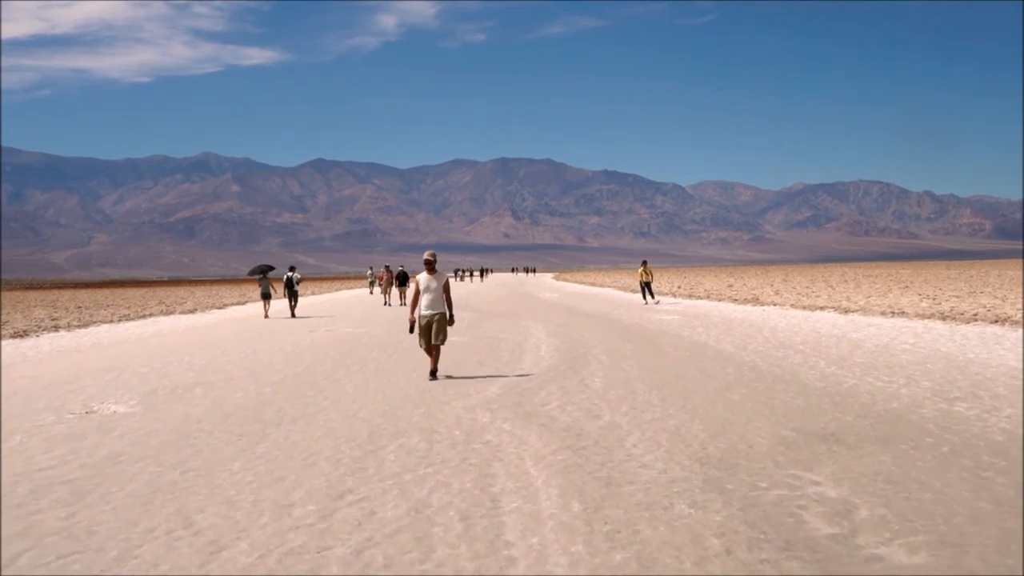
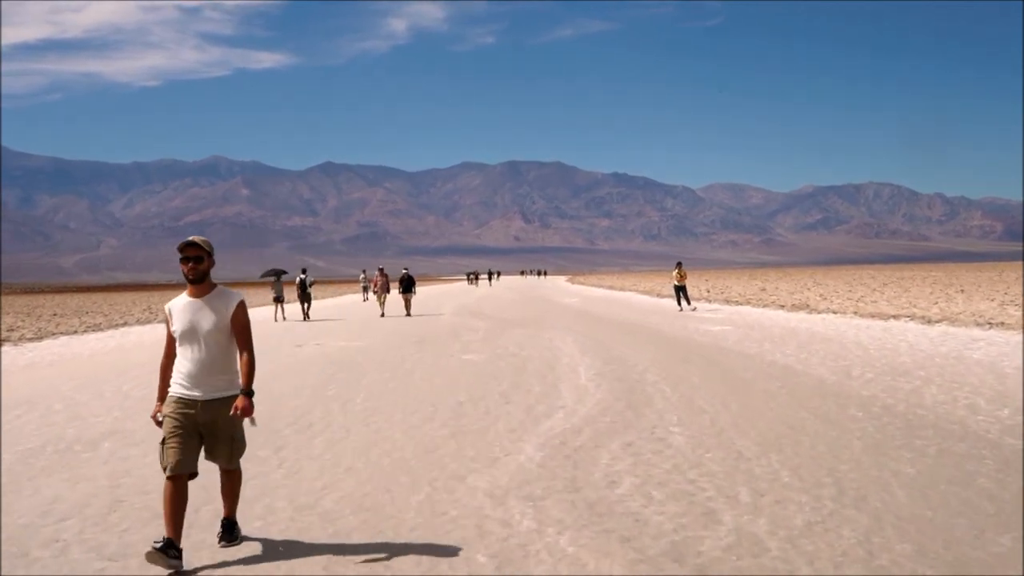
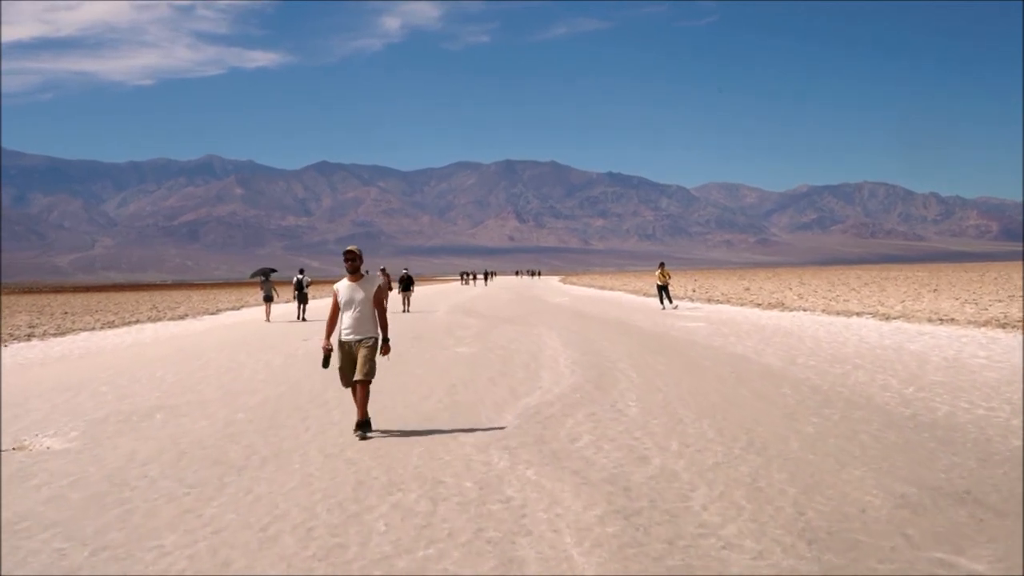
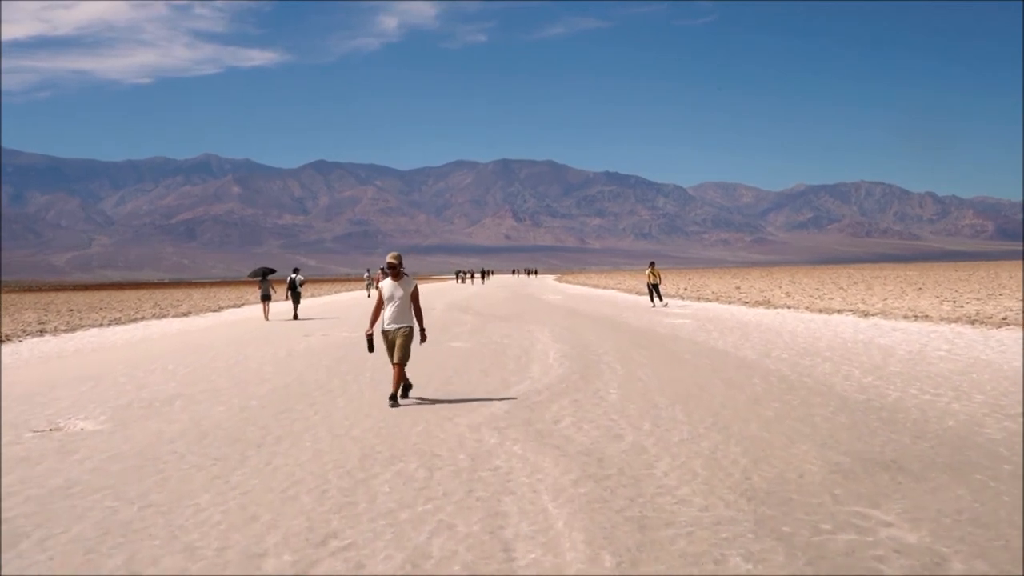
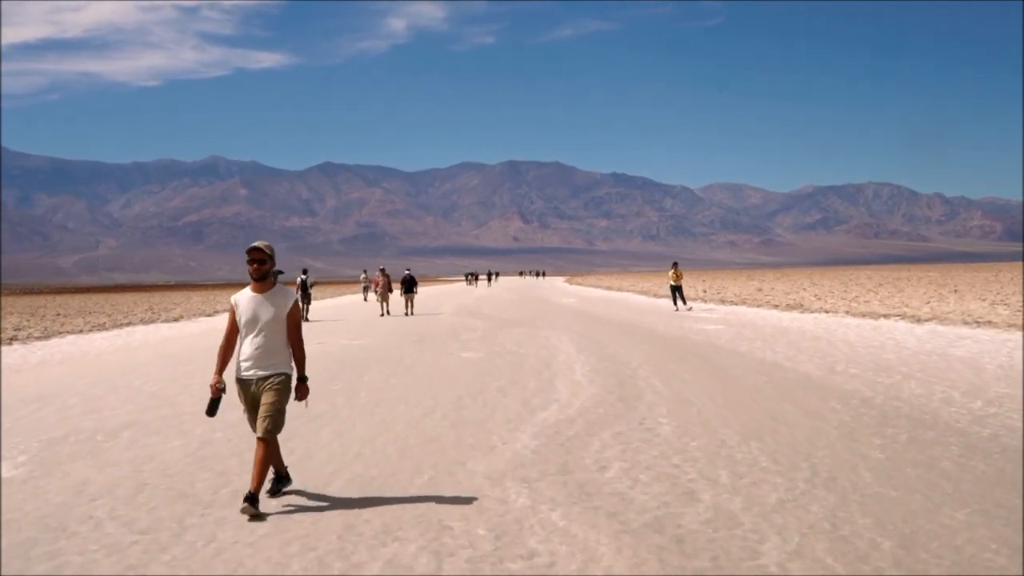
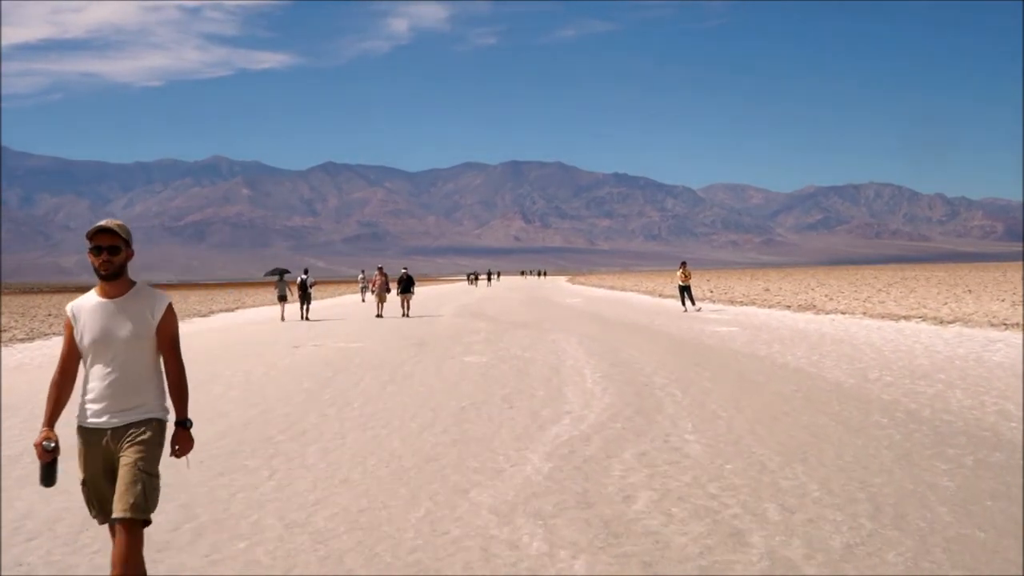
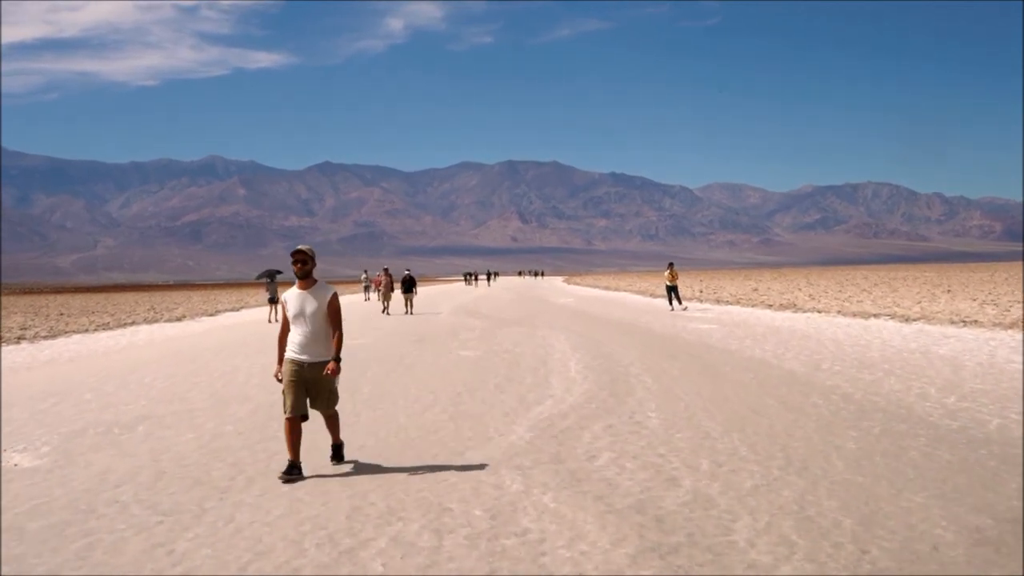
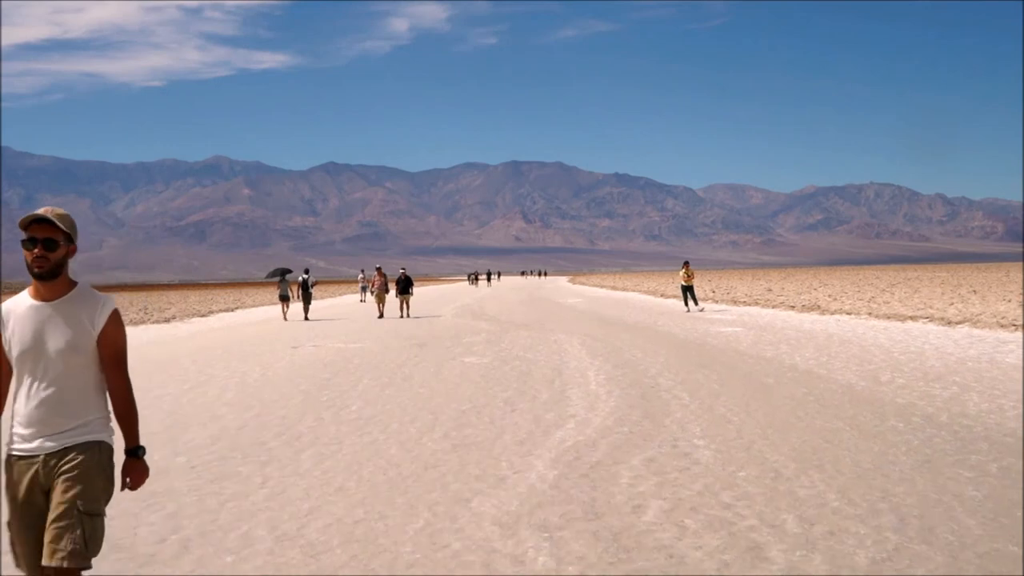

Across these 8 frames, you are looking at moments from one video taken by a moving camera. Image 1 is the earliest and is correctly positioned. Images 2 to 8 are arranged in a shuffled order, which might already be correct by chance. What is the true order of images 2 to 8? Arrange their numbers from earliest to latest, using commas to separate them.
4, 3, 7, 5, 2, 6, 8
